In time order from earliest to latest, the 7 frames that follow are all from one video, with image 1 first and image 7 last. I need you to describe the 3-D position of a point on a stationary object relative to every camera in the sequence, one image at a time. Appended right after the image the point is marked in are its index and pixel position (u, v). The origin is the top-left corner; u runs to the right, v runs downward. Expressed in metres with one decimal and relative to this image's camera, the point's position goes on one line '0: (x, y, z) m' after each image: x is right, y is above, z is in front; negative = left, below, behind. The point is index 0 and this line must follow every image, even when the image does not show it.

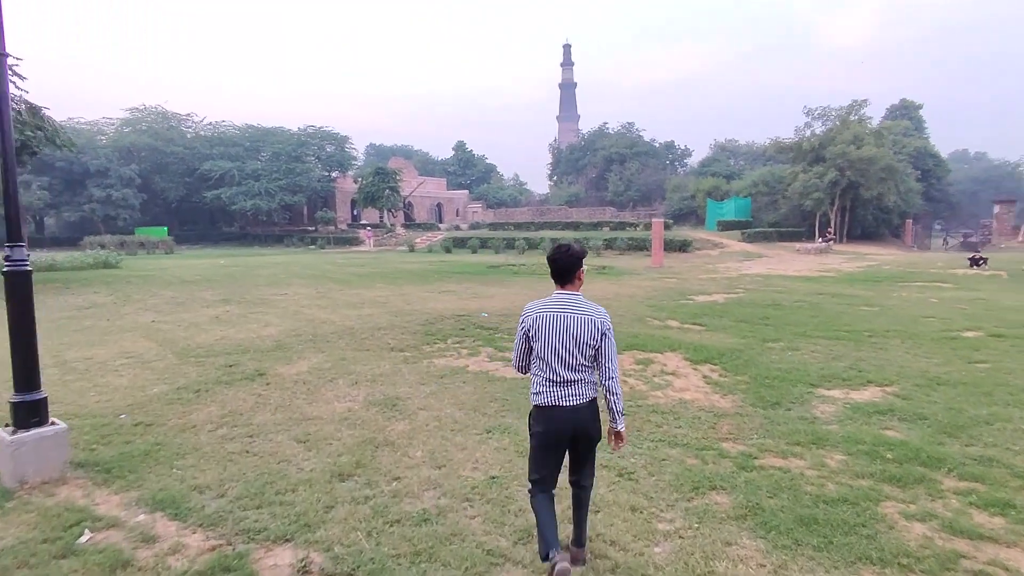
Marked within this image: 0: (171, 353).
0: (-4.2, -0.8, +7.0) m
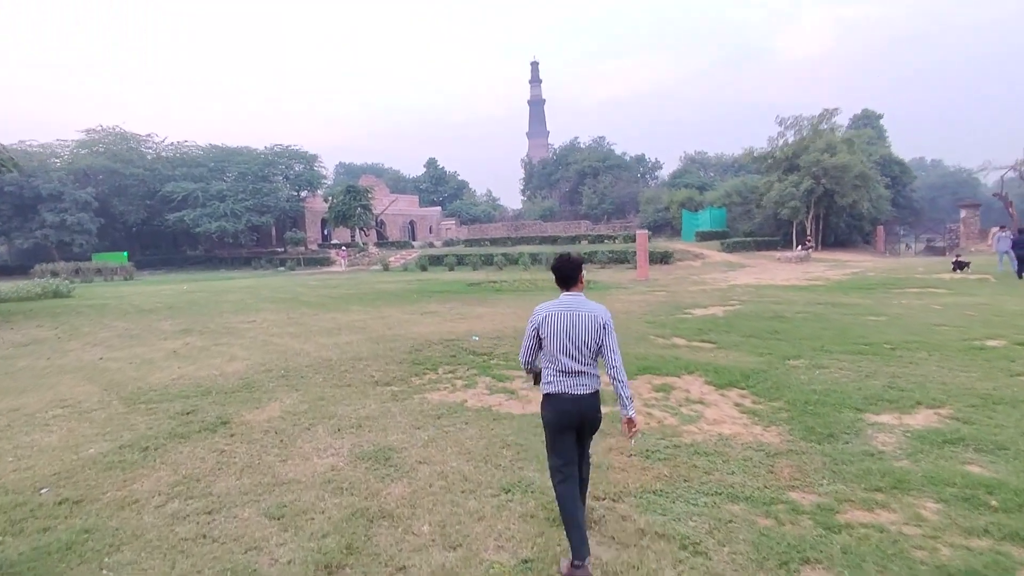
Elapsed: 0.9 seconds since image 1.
0: (-4.1, -1.2, +6.0) m
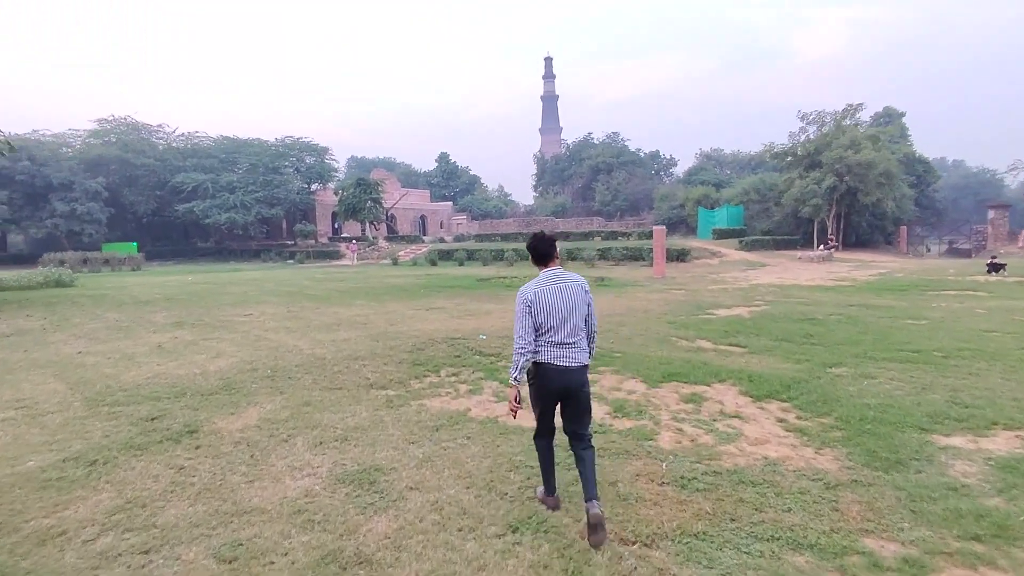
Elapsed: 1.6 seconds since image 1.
0: (-4.0, -1.0, +5.4) m
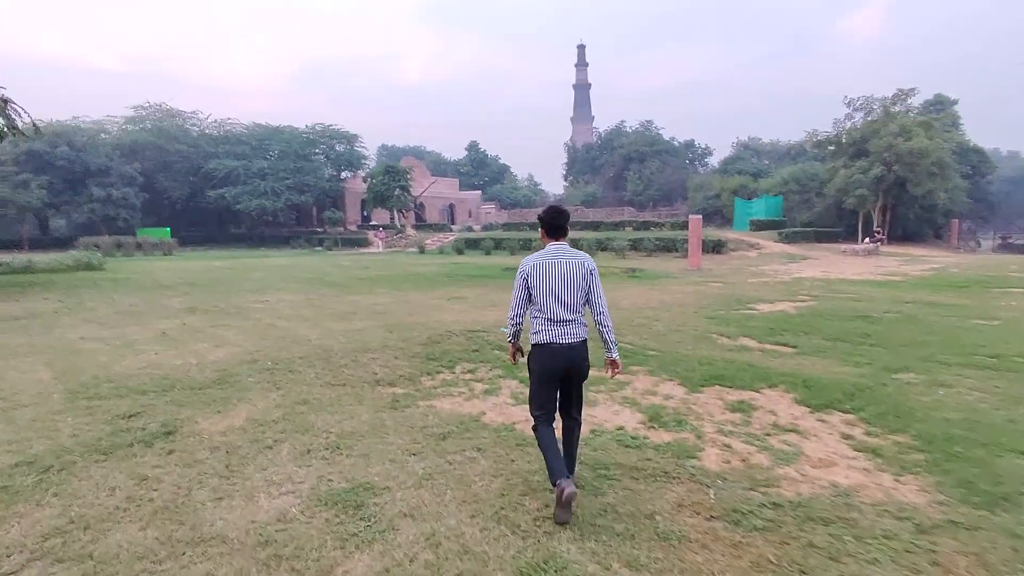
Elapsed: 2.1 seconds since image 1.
0: (-3.9, -0.9, +4.9) m
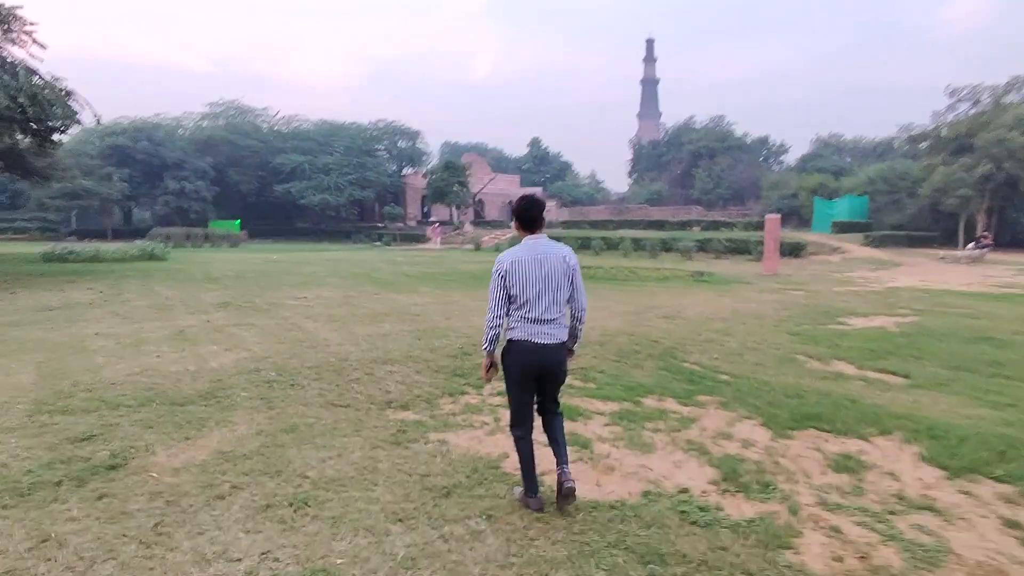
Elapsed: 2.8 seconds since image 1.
0: (-3.6, -0.9, +4.3) m
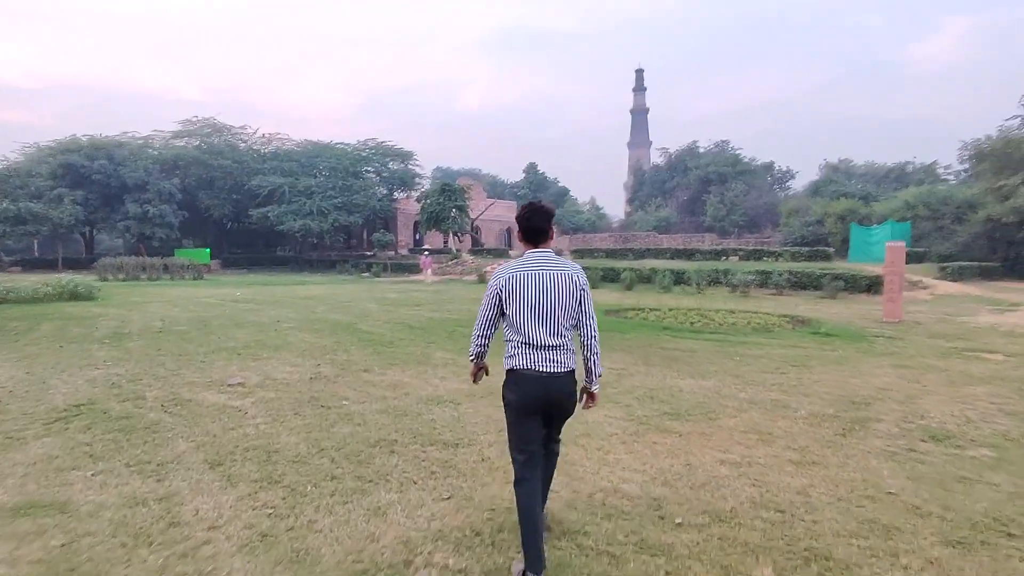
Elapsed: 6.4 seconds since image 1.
0: (-2.5, -1.4, -0.3) m
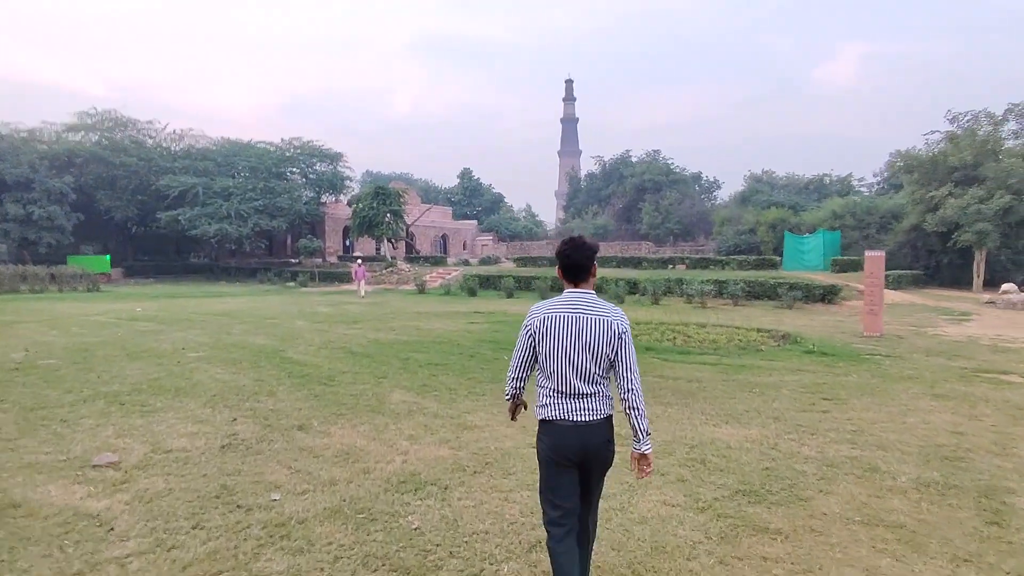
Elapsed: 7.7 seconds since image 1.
0: (-1.7, -1.5, -2.2) m
